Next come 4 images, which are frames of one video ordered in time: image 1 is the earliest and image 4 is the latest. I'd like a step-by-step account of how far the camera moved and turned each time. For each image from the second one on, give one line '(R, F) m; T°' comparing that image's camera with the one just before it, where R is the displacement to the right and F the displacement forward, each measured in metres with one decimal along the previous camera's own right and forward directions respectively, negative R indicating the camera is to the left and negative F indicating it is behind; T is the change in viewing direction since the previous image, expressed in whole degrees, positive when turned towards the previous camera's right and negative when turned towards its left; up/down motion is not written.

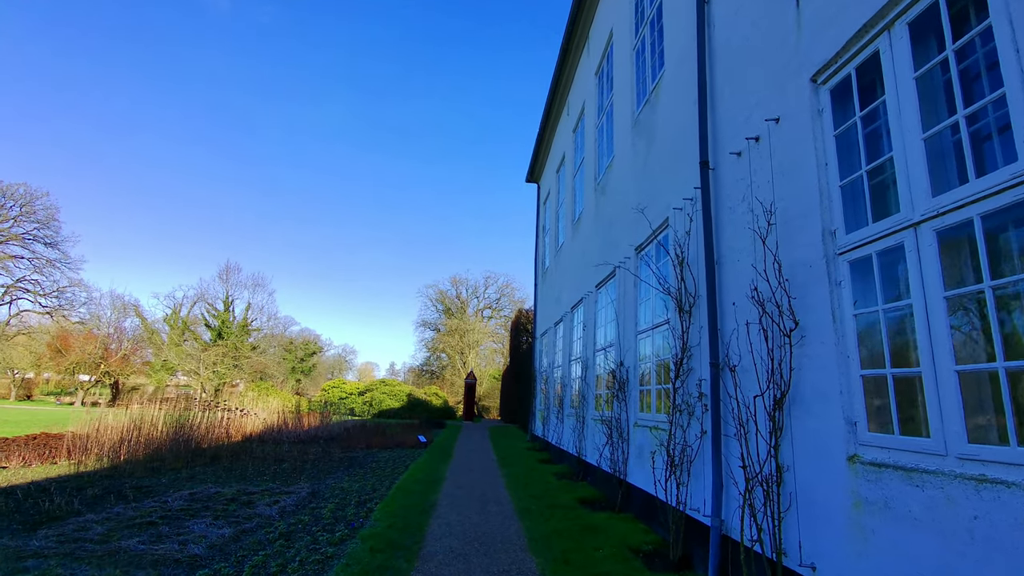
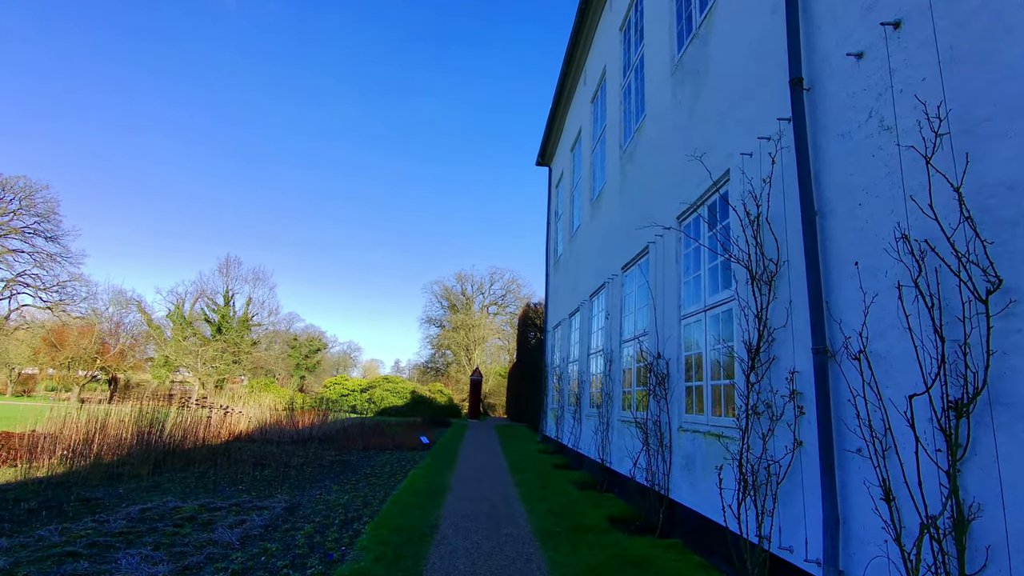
(-0.1, +1.2) m; -1°
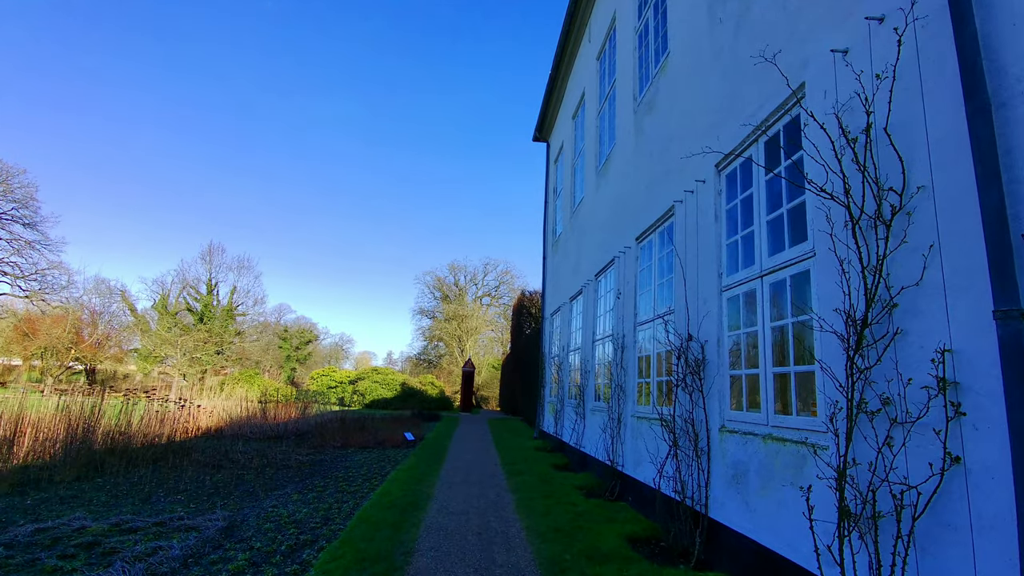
(0.0, +1.2) m; +1°
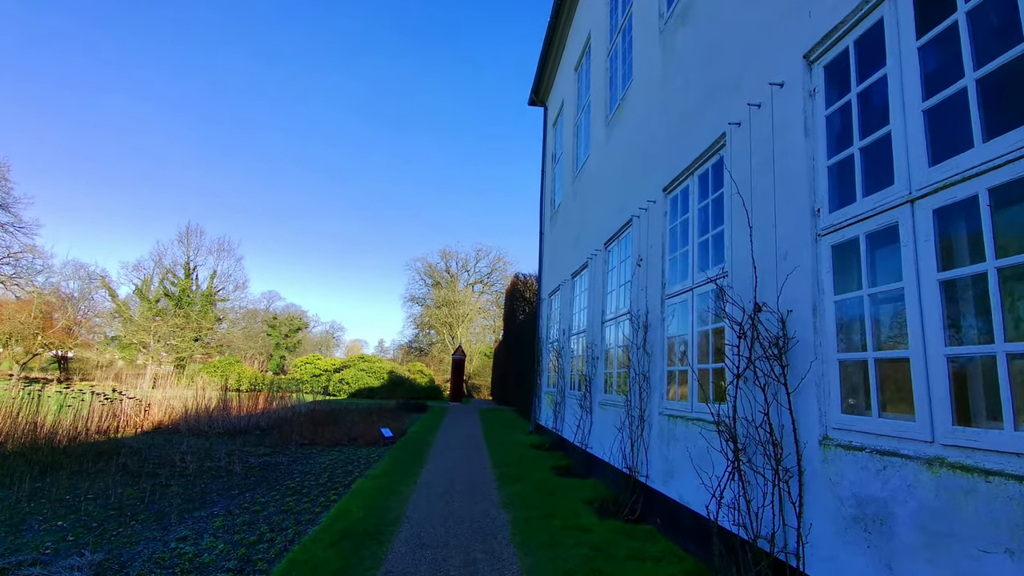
(0.0, +1.5) m; +1°
